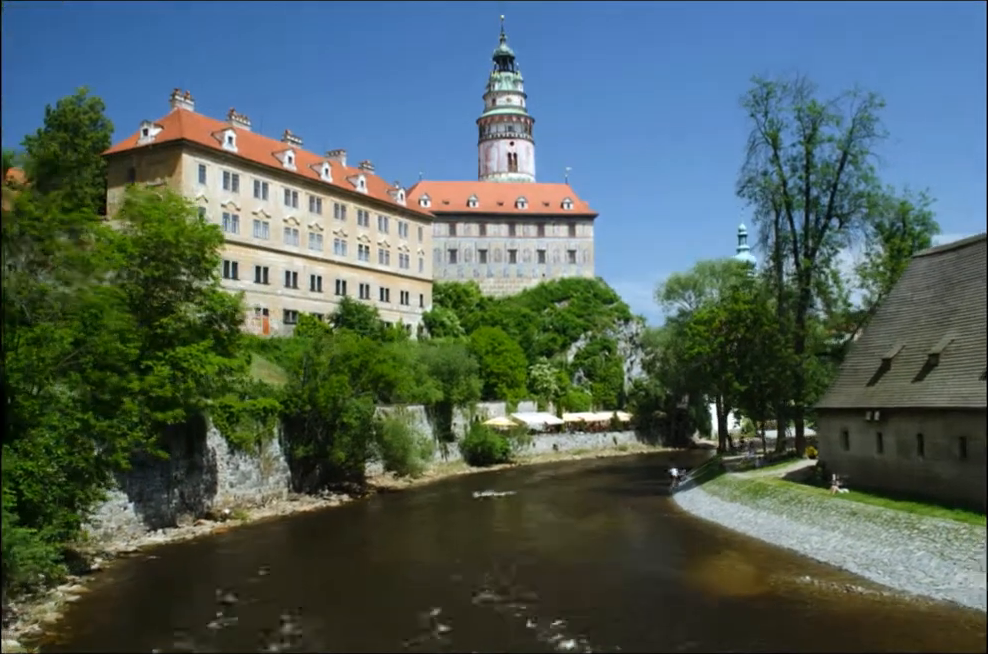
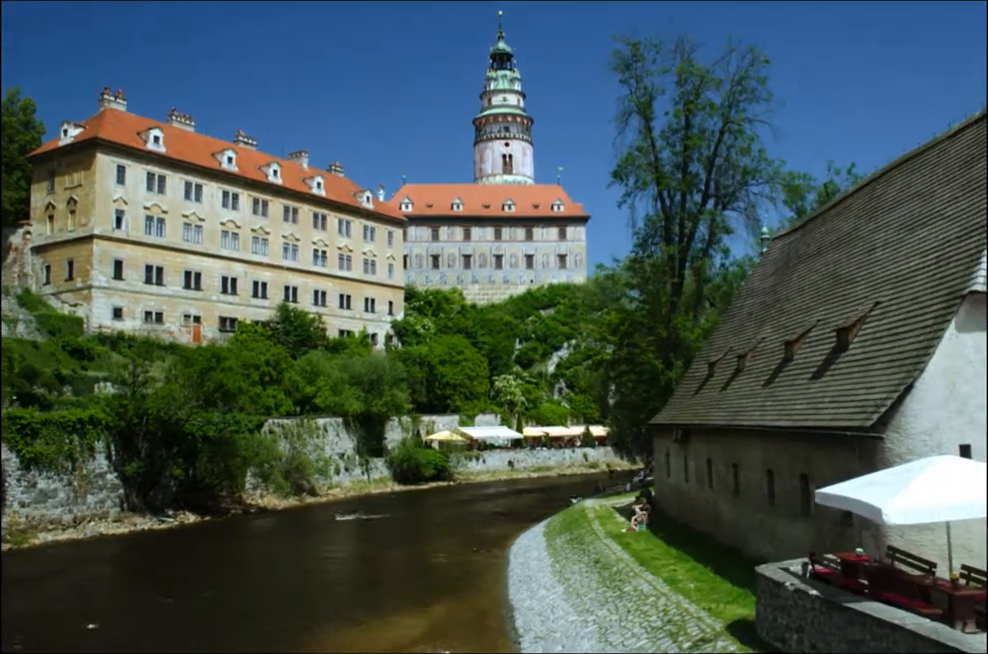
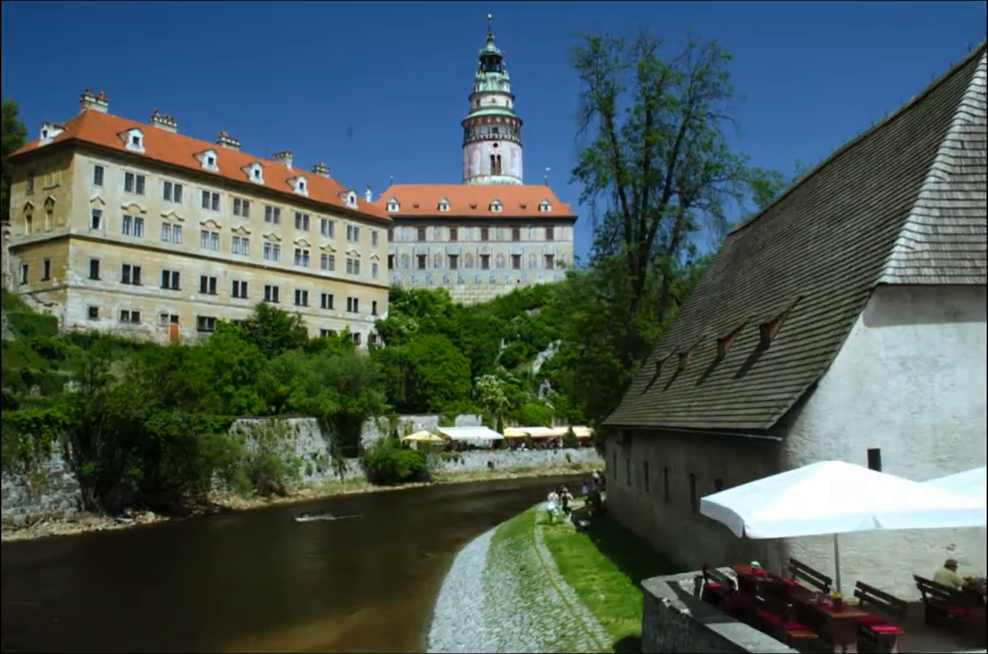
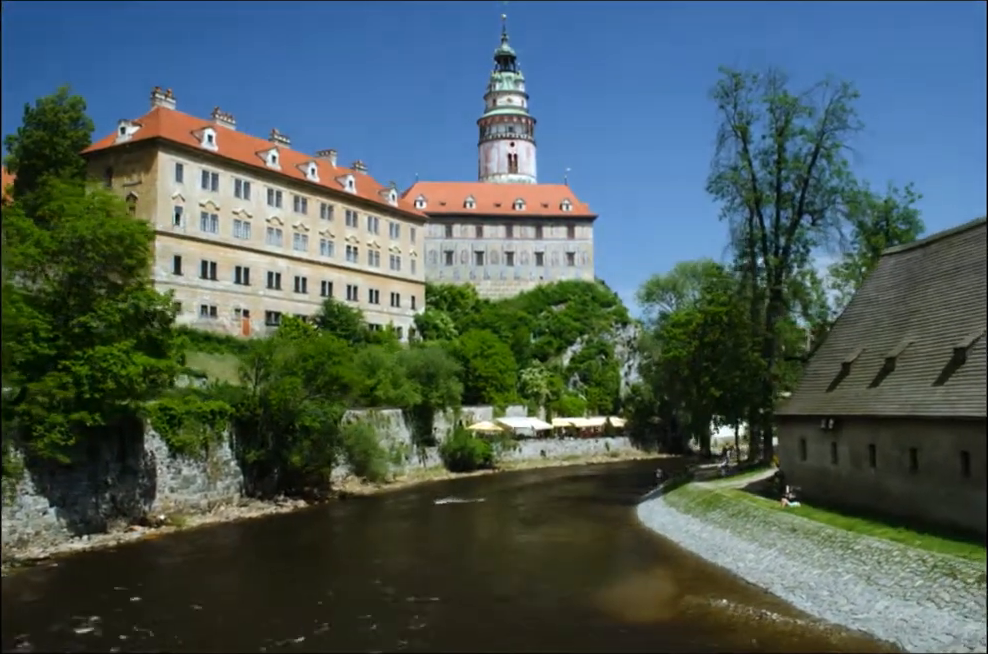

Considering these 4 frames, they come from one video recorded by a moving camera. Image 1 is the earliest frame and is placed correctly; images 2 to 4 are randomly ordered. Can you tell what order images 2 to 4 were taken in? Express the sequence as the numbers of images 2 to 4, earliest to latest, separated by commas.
4, 2, 3
